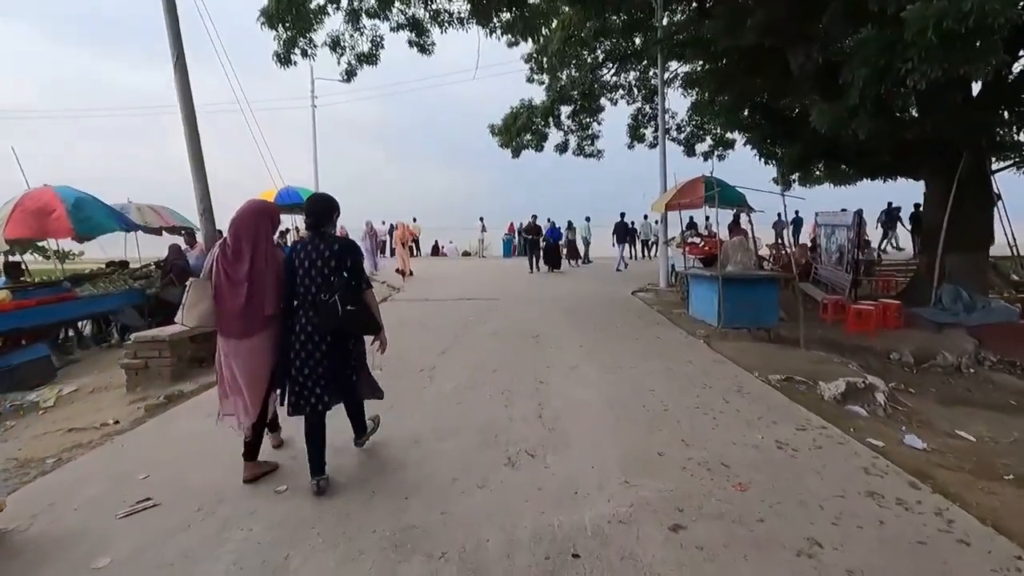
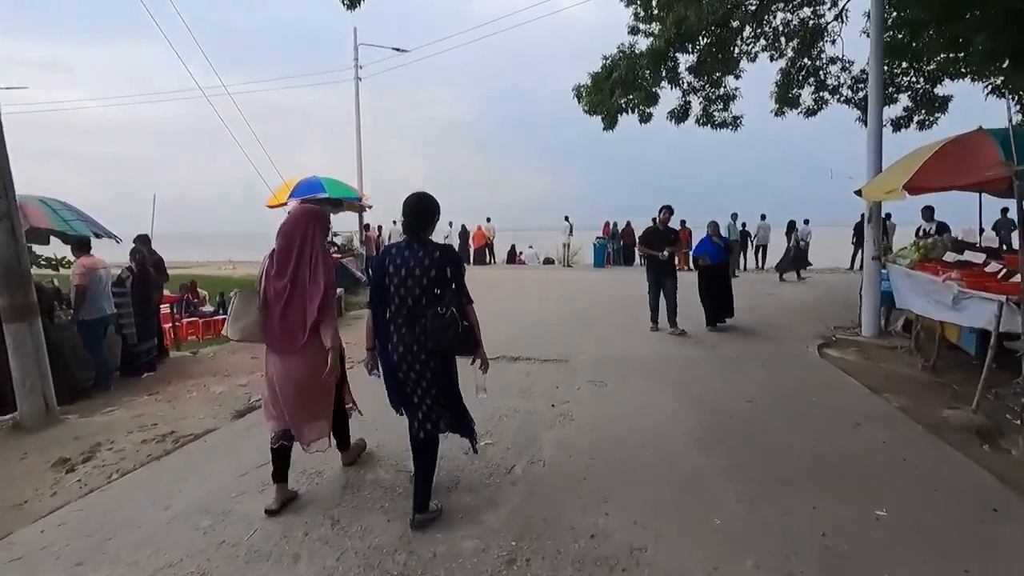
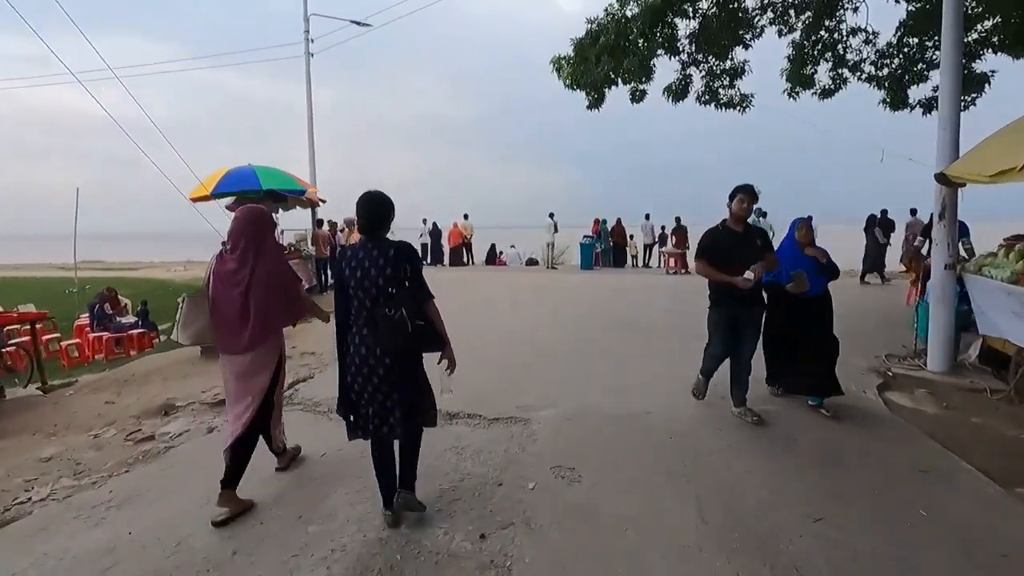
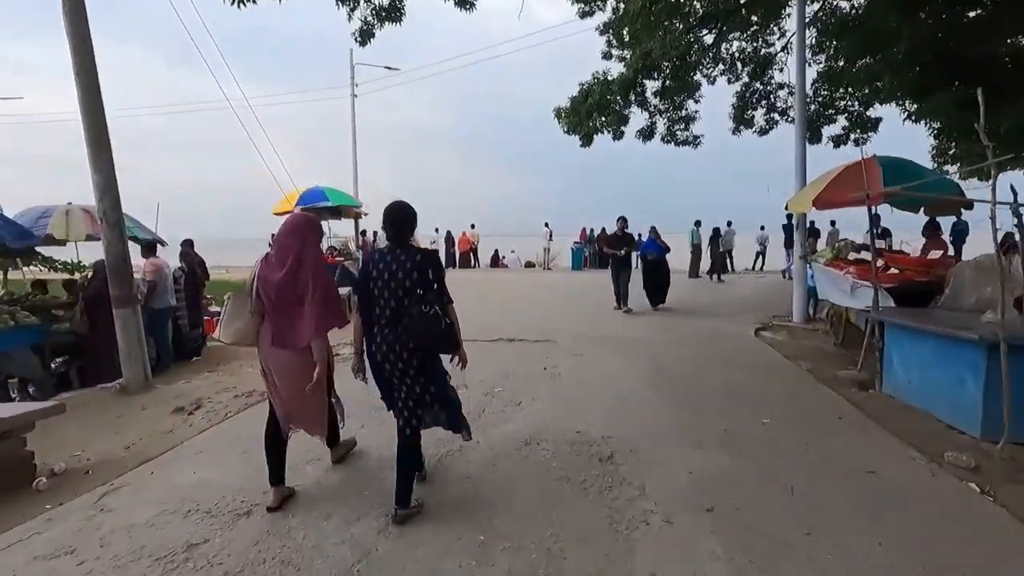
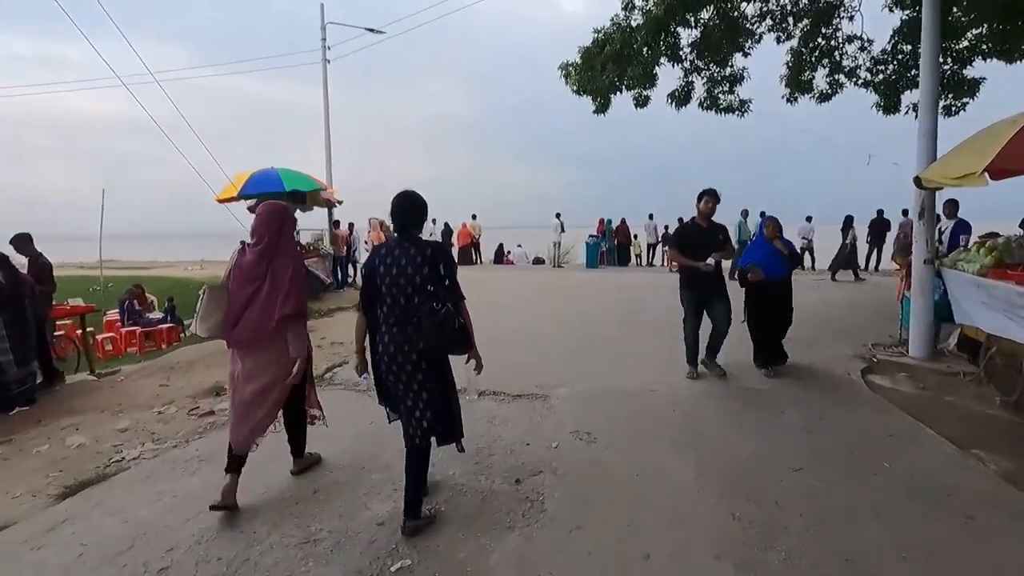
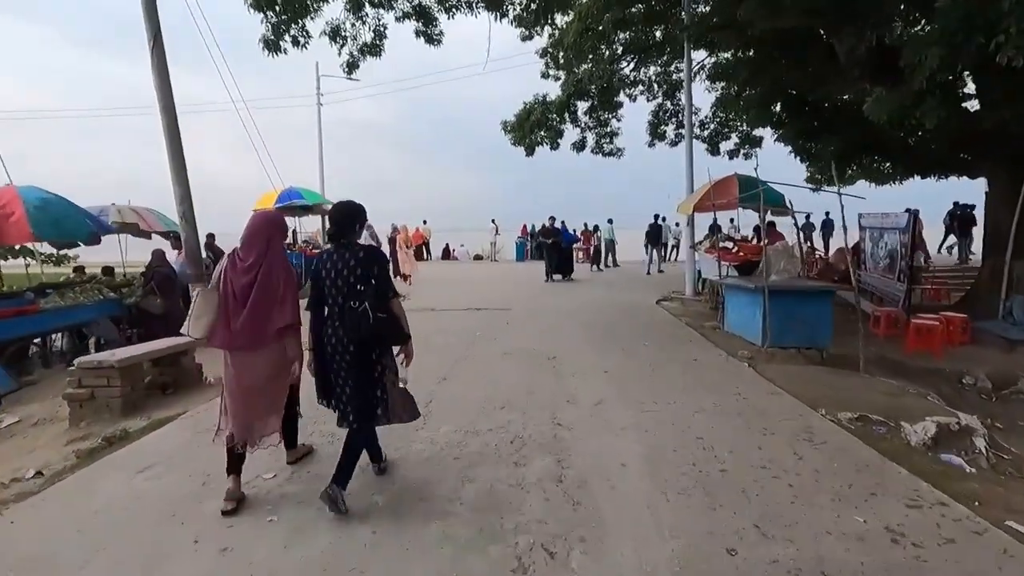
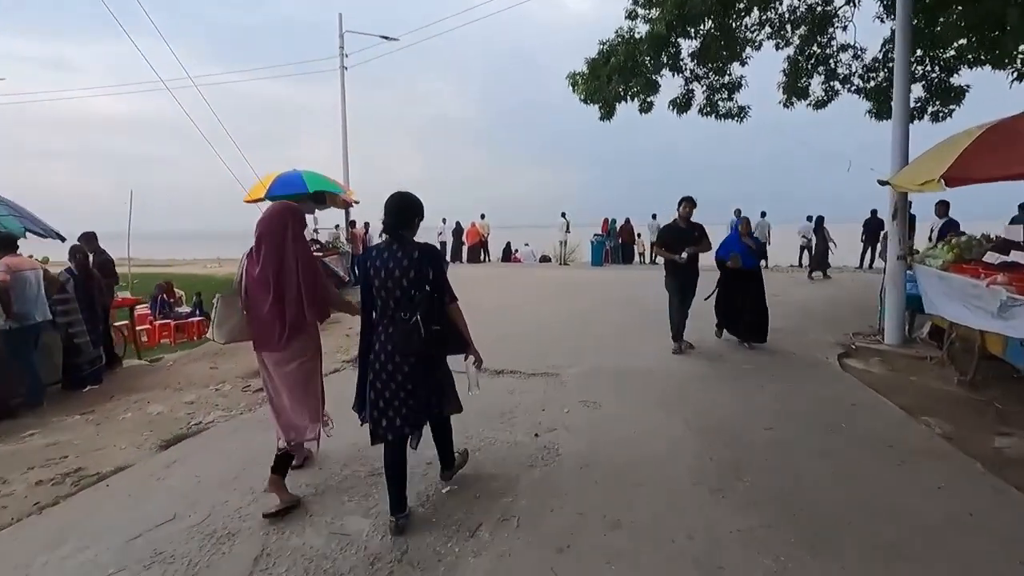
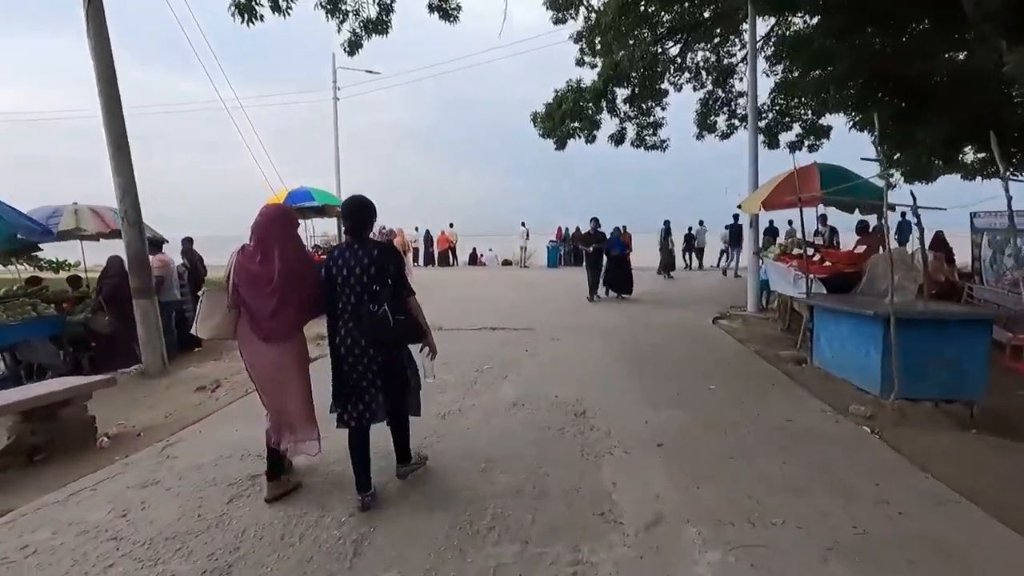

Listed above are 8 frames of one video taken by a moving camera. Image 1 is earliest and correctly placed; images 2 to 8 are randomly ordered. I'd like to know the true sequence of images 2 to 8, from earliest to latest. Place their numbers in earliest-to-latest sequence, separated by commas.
6, 8, 4, 2, 7, 5, 3
